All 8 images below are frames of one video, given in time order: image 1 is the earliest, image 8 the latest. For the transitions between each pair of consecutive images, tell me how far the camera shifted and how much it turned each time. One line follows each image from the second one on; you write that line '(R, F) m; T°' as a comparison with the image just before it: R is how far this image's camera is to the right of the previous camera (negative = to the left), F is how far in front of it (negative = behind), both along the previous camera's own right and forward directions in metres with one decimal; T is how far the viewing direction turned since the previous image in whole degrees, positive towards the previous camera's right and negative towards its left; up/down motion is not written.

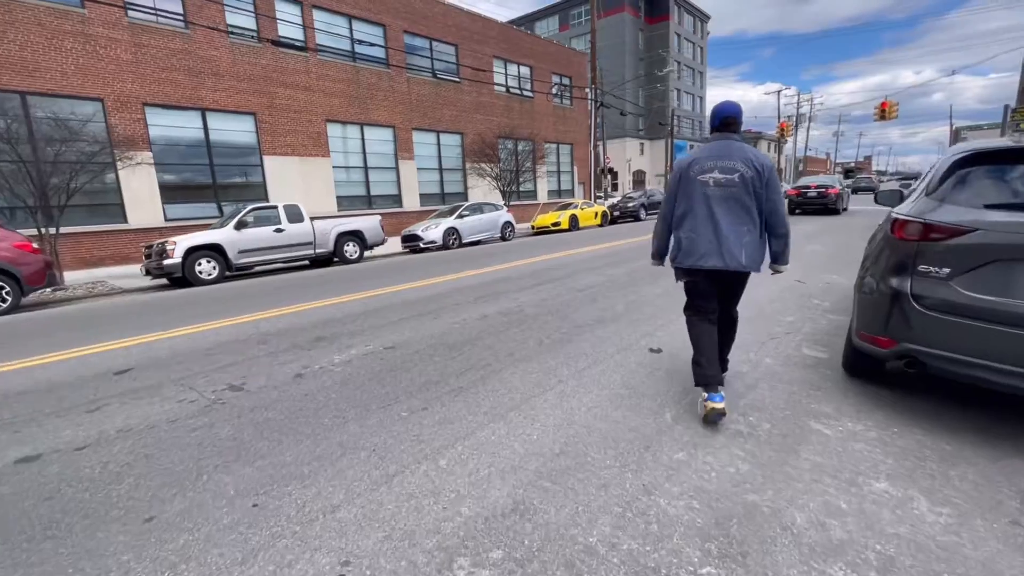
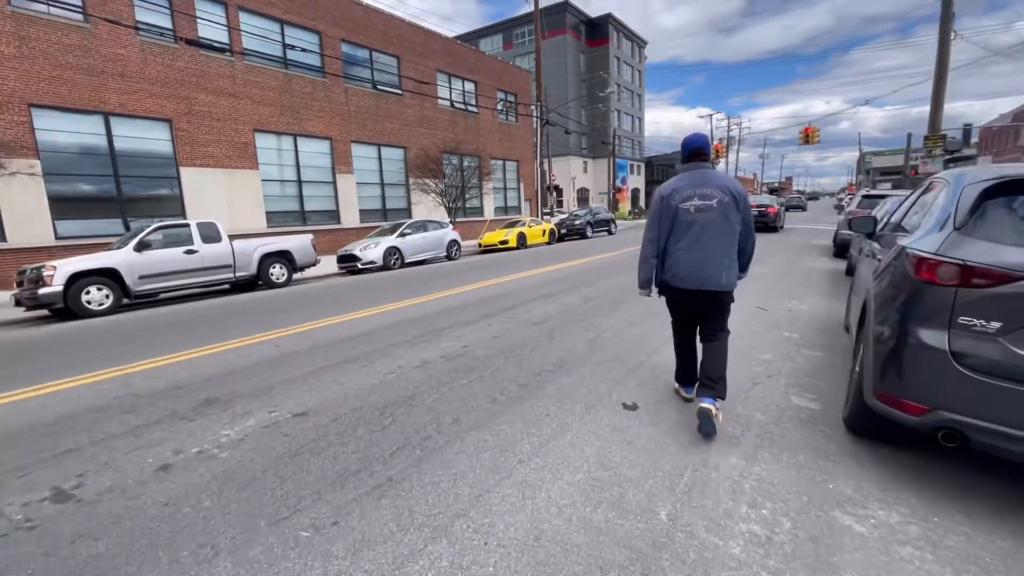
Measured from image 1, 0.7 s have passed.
(0.0, +0.8) m; +6°
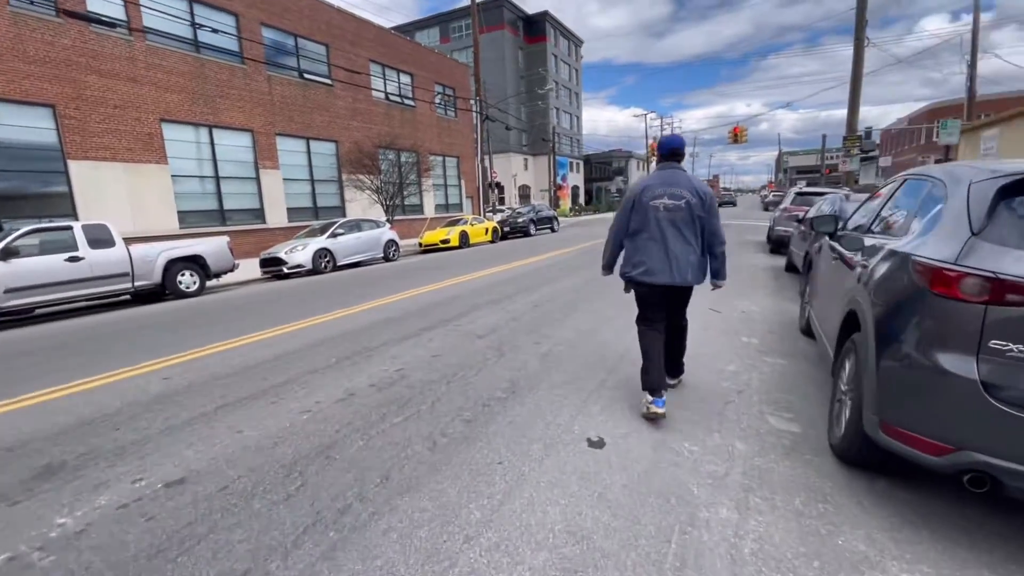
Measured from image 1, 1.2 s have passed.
(0.0, +0.6) m; +7°
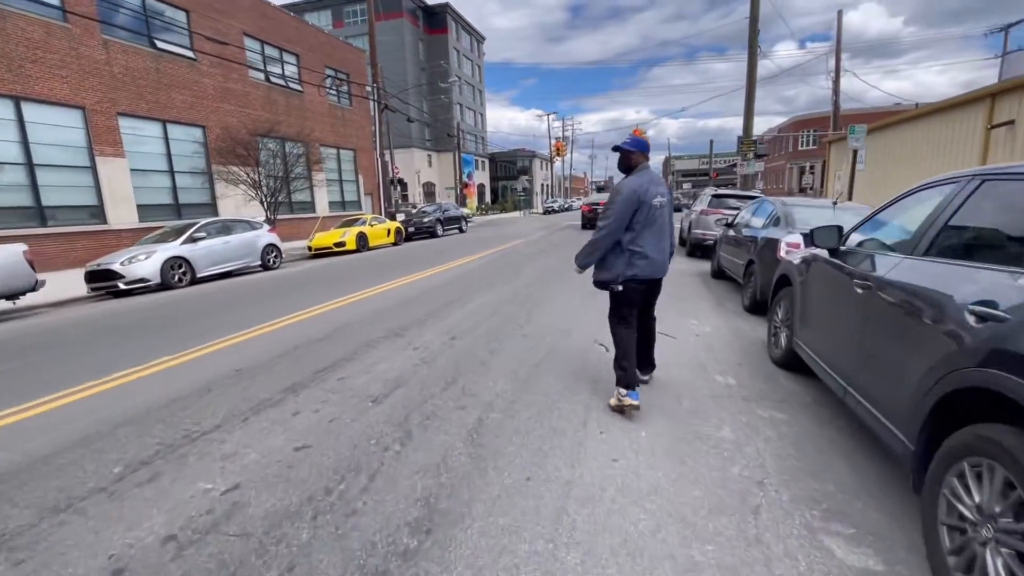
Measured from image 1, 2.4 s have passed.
(0.0, +1.5) m; +11°
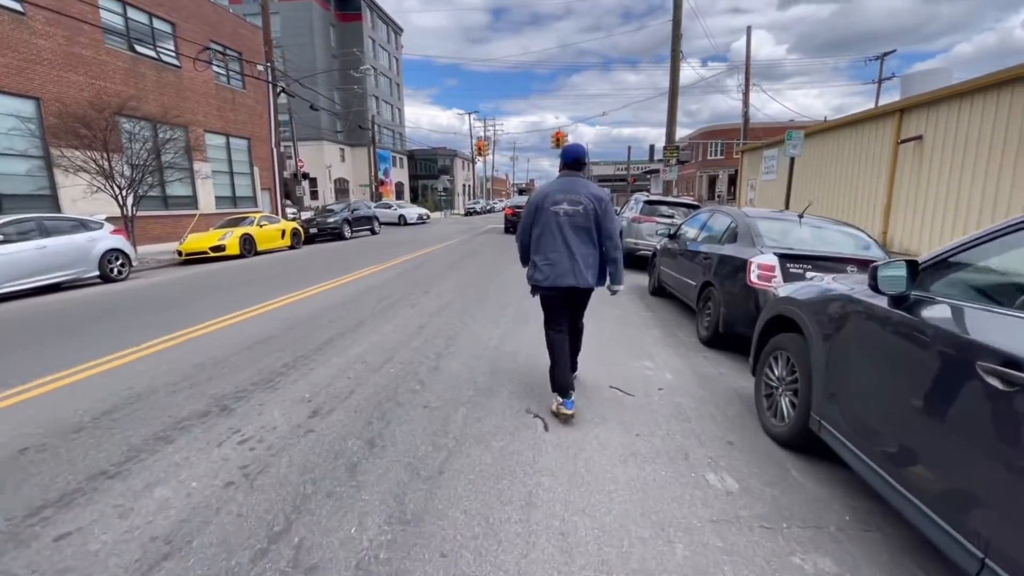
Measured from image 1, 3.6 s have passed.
(+0.2, +1.6) m; +9°
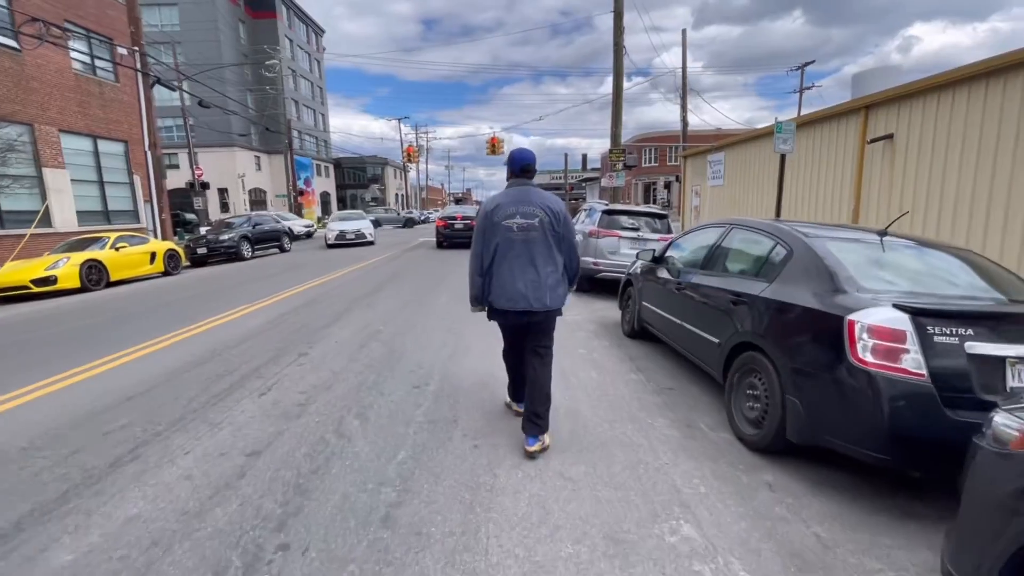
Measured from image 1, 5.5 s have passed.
(+0.2, +2.5) m; +7°
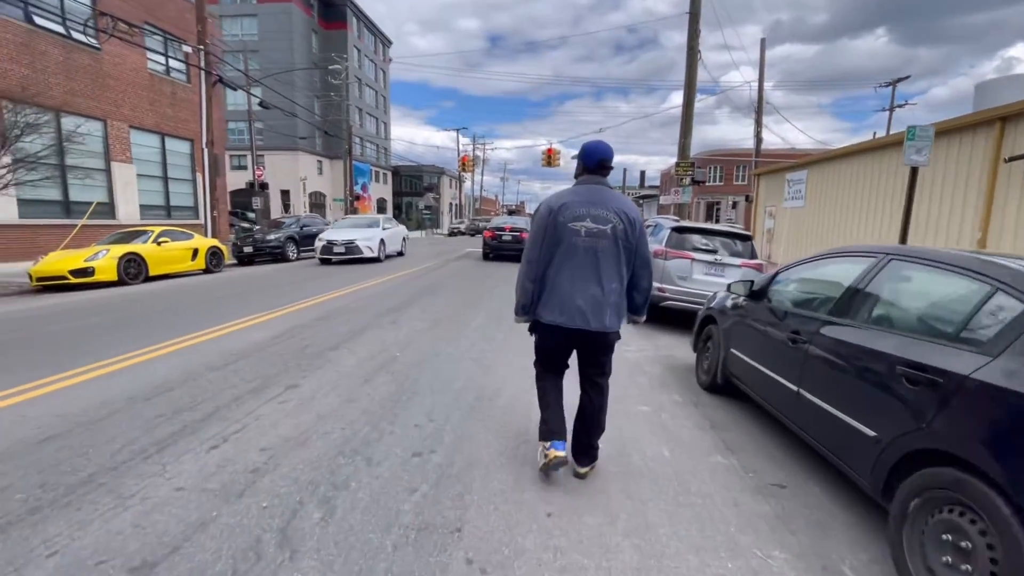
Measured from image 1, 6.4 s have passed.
(0.0, +1.2) m; -6°
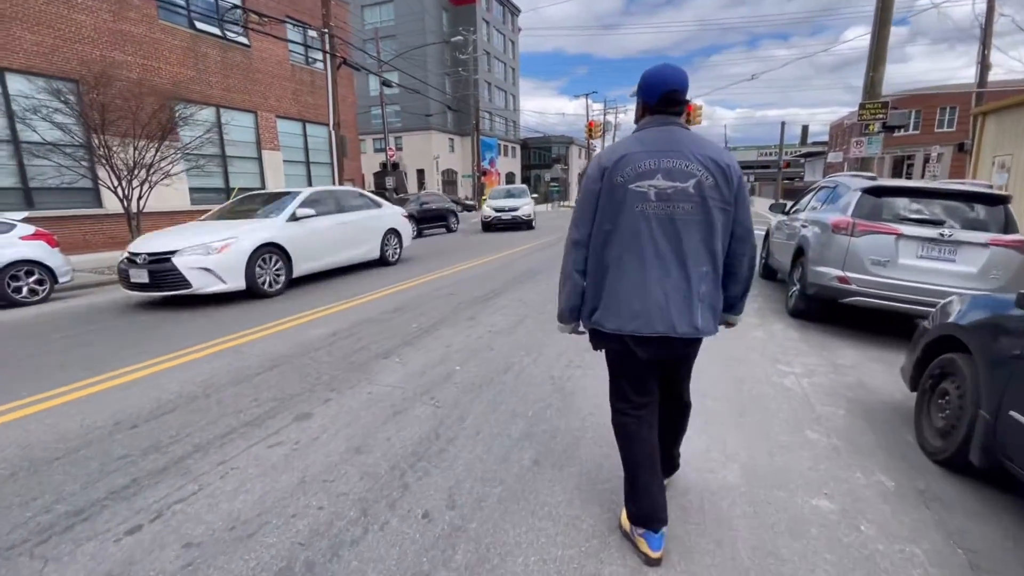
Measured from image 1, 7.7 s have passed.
(+0.3, +1.5) m; -16°
